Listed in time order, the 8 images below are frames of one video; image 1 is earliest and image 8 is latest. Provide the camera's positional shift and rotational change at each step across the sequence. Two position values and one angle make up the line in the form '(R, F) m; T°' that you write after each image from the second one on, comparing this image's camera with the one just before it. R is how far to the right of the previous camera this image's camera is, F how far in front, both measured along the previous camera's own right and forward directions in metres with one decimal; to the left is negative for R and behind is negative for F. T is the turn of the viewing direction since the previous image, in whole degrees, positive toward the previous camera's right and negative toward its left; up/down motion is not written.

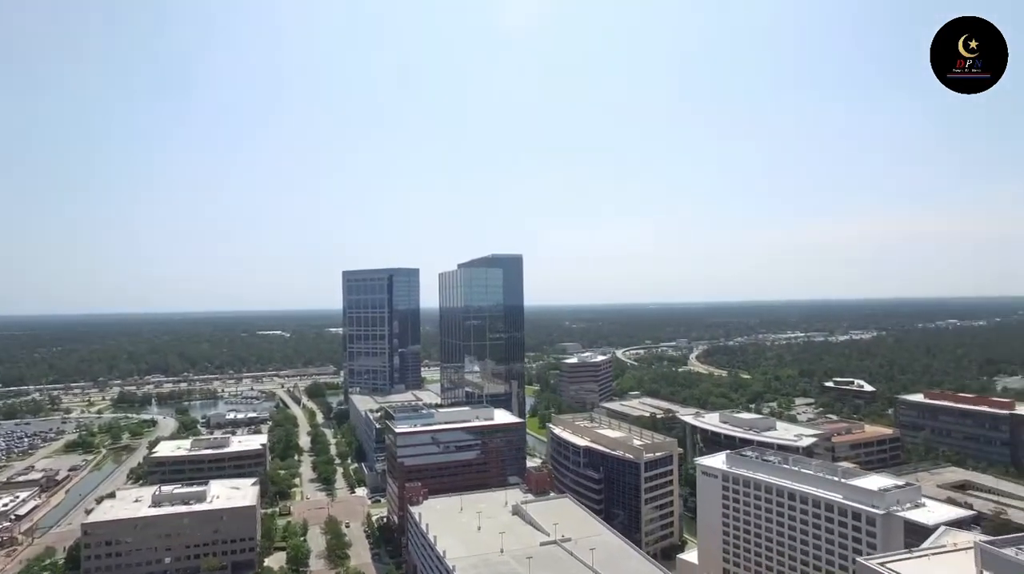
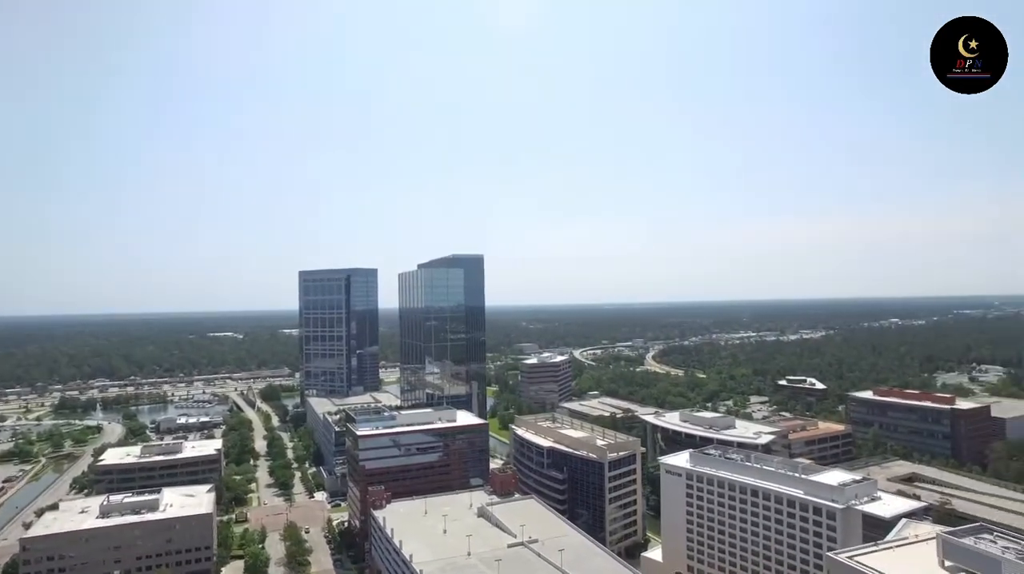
(-0.4, +0.3) m; +4°
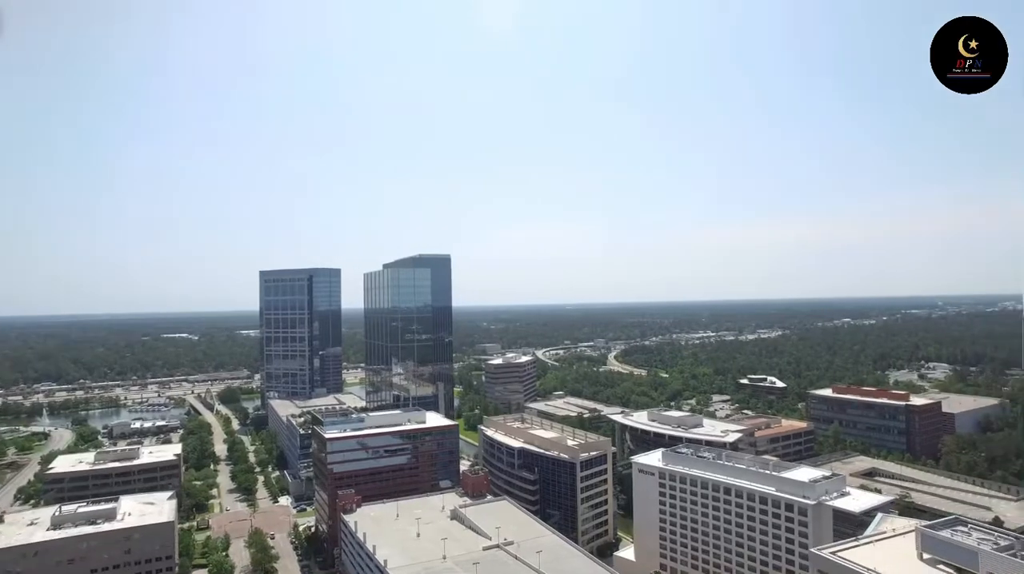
(-0.7, +0.3) m; +3°
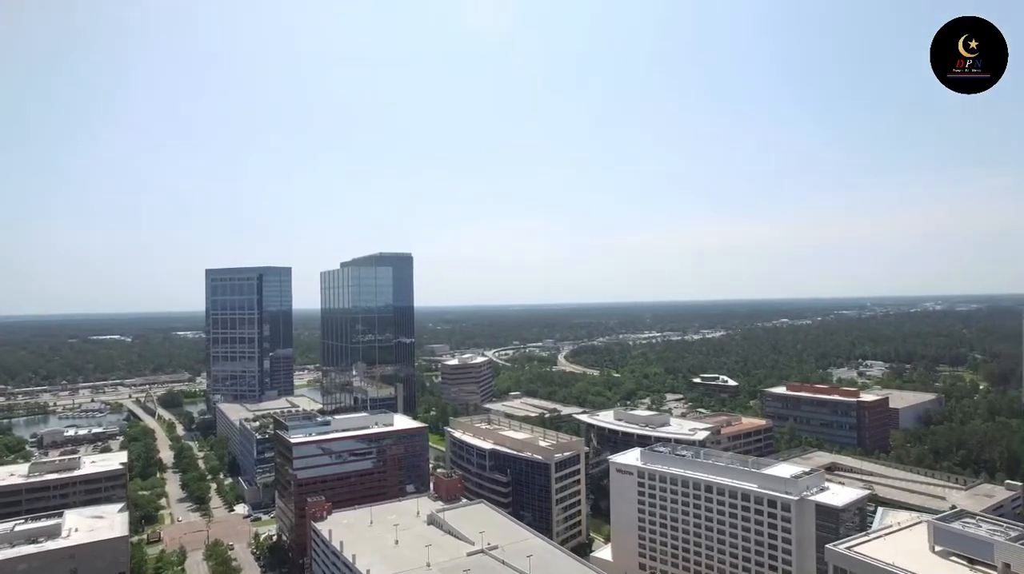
(-1.9, +0.8) m; +5°
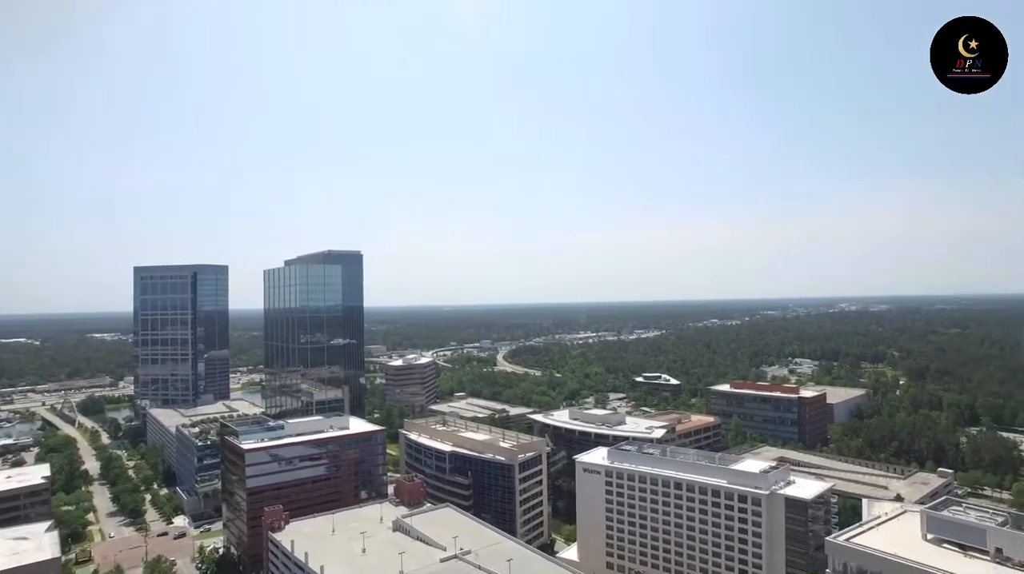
(-1.8, +0.7) m; +6°
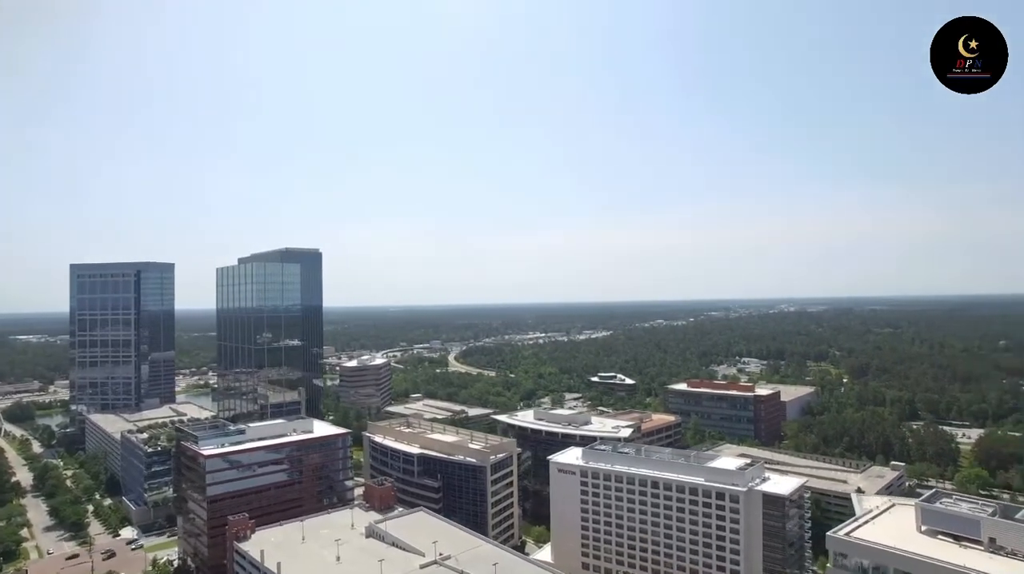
(-1.5, +0.6) m; +5°
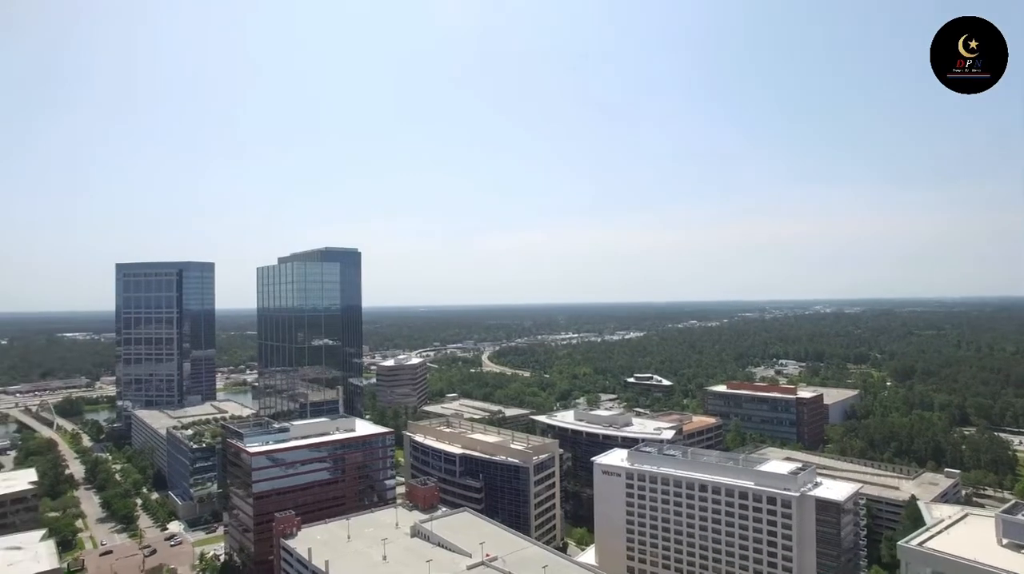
(-0.8, +0.3) m; -3°
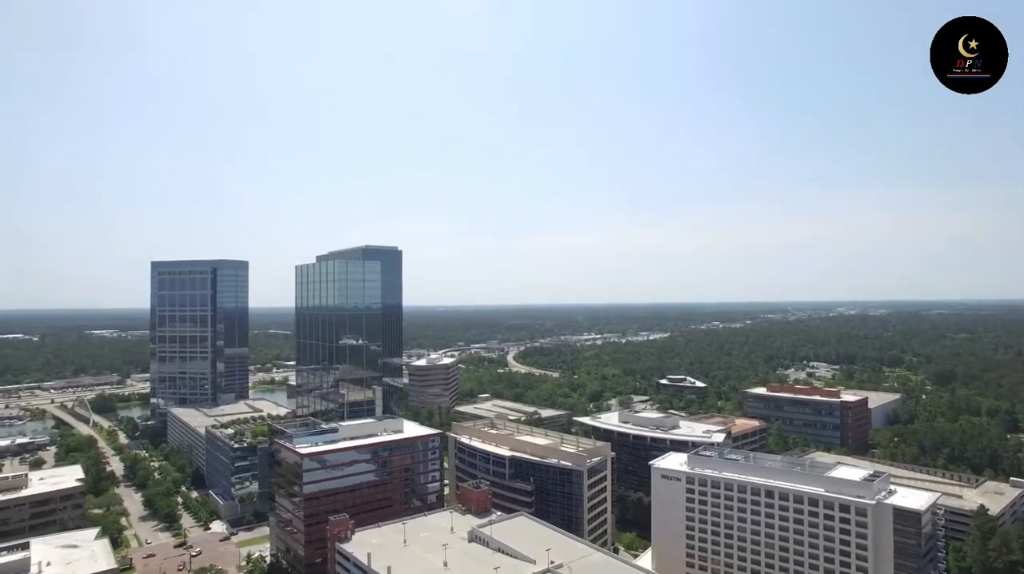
(-2.2, +0.8) m; -1°
